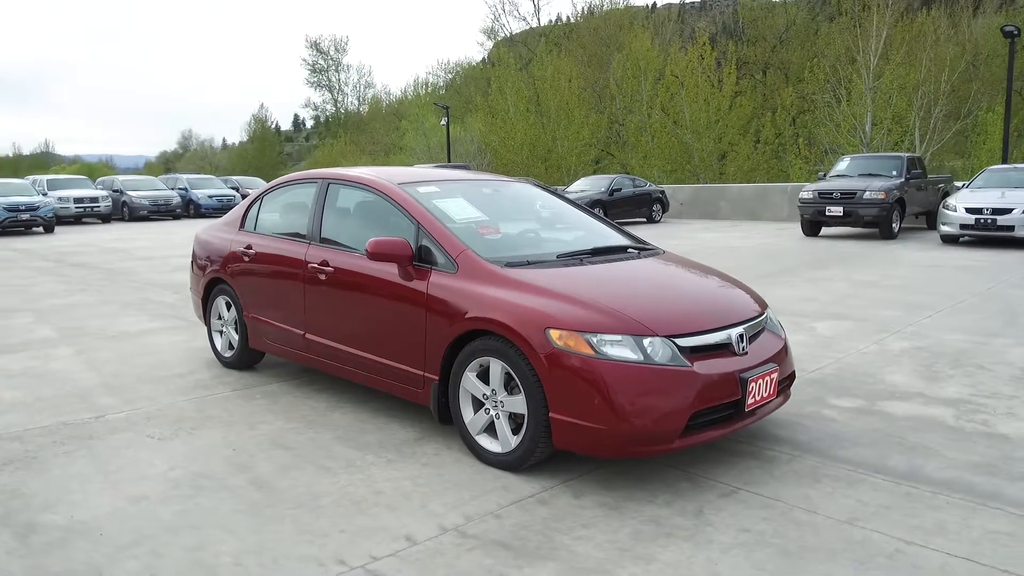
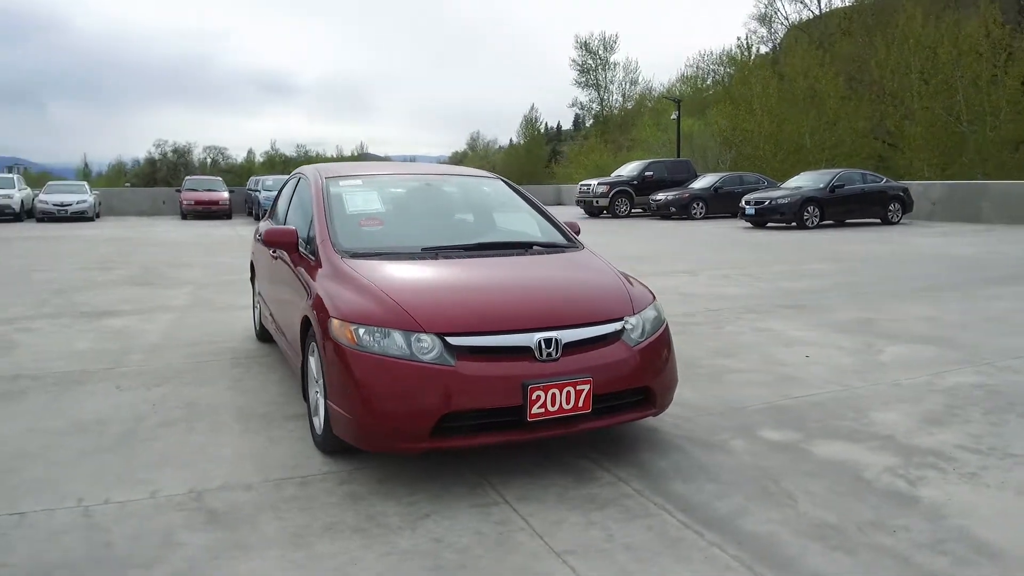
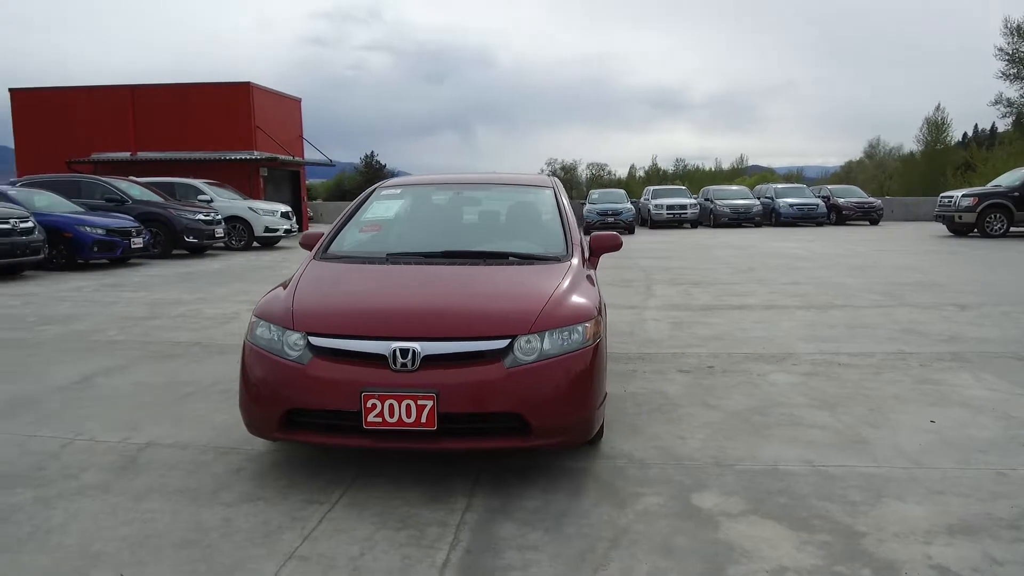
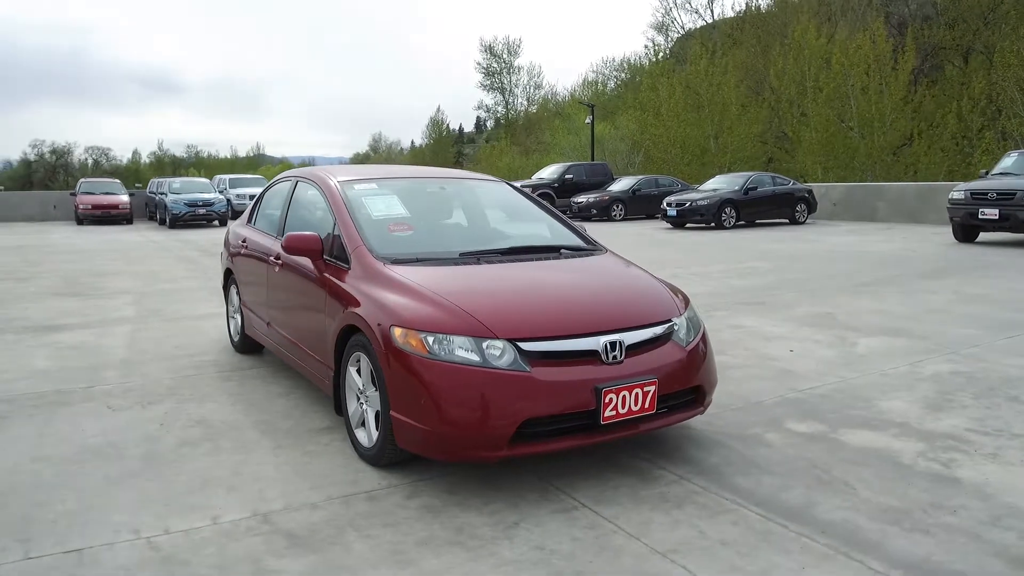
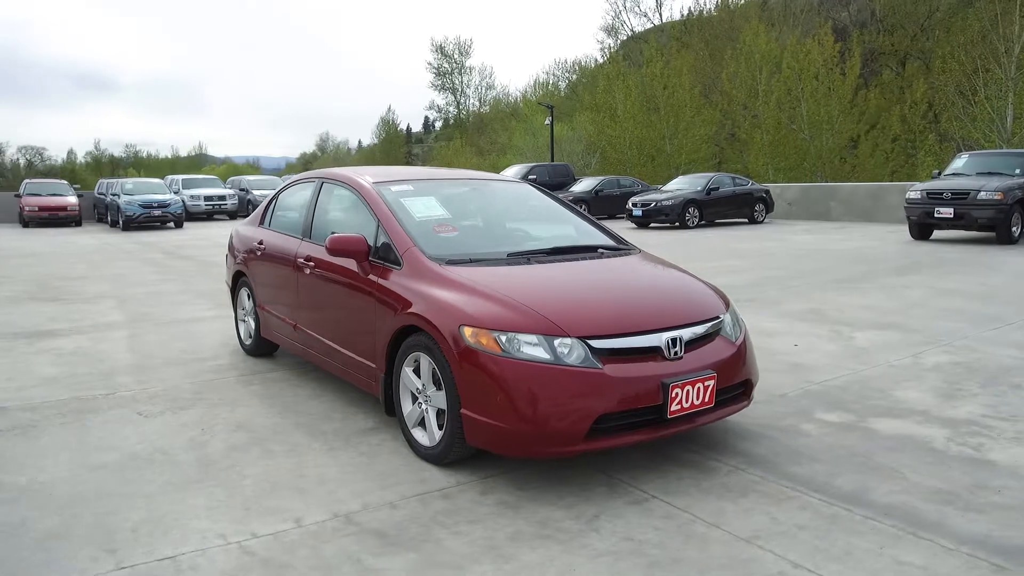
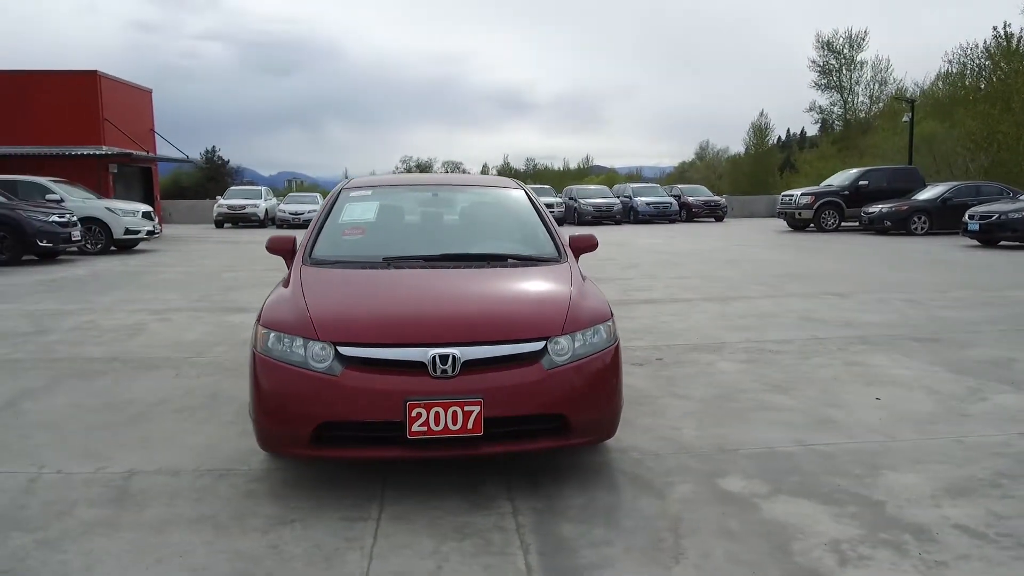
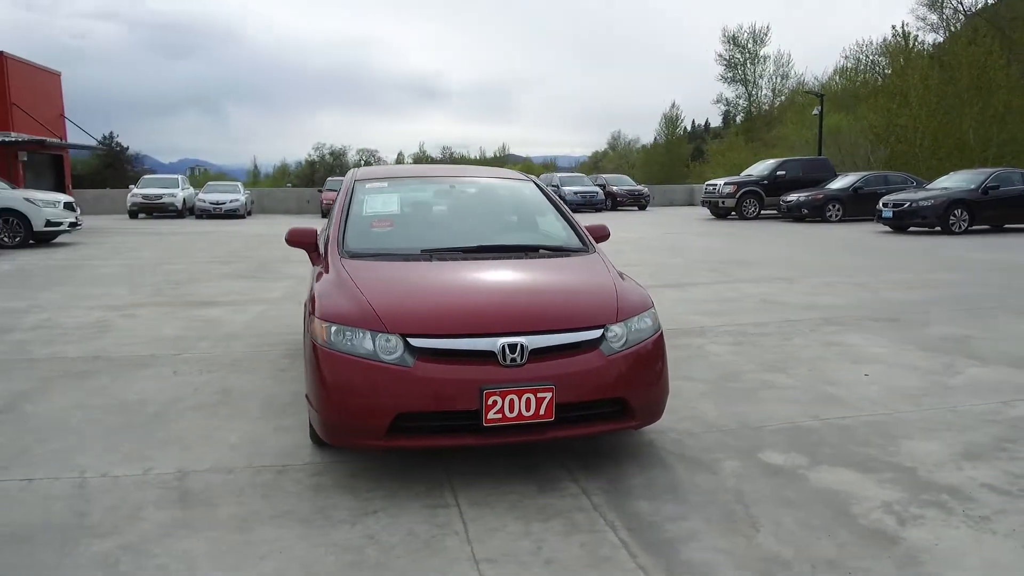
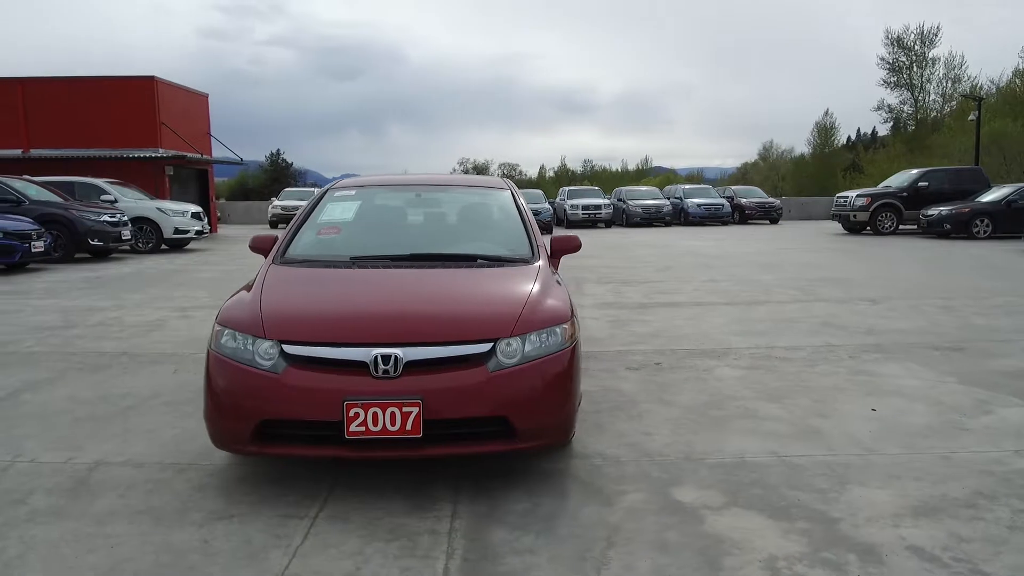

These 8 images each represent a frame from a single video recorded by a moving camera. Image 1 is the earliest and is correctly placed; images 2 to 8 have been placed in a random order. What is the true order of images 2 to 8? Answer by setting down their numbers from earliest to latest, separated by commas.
5, 4, 2, 7, 6, 8, 3
